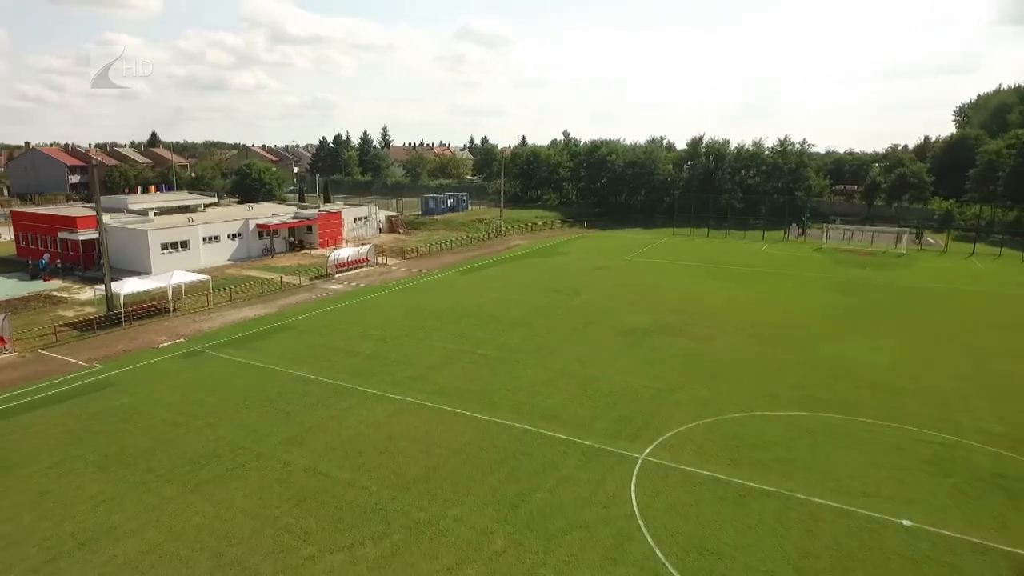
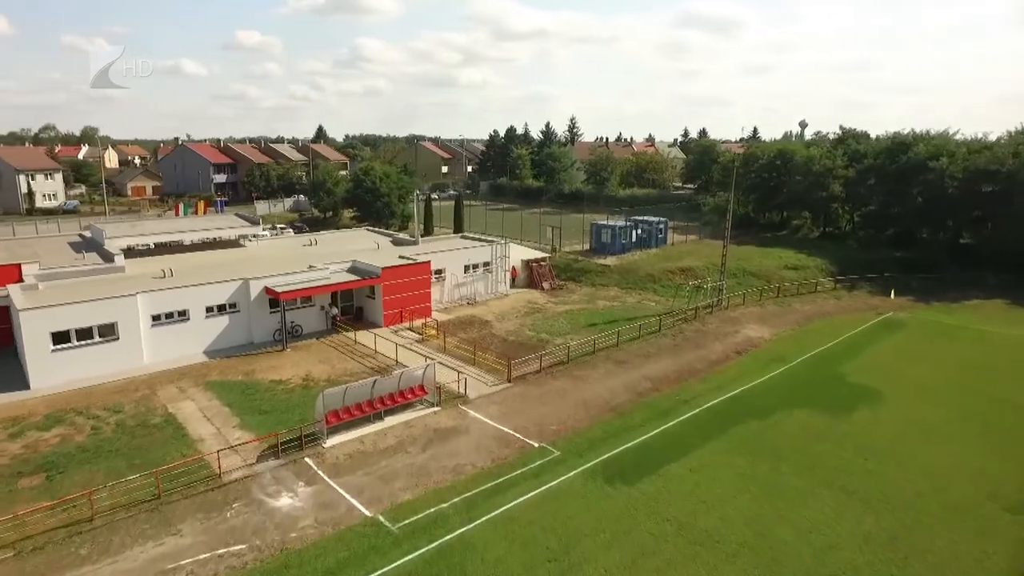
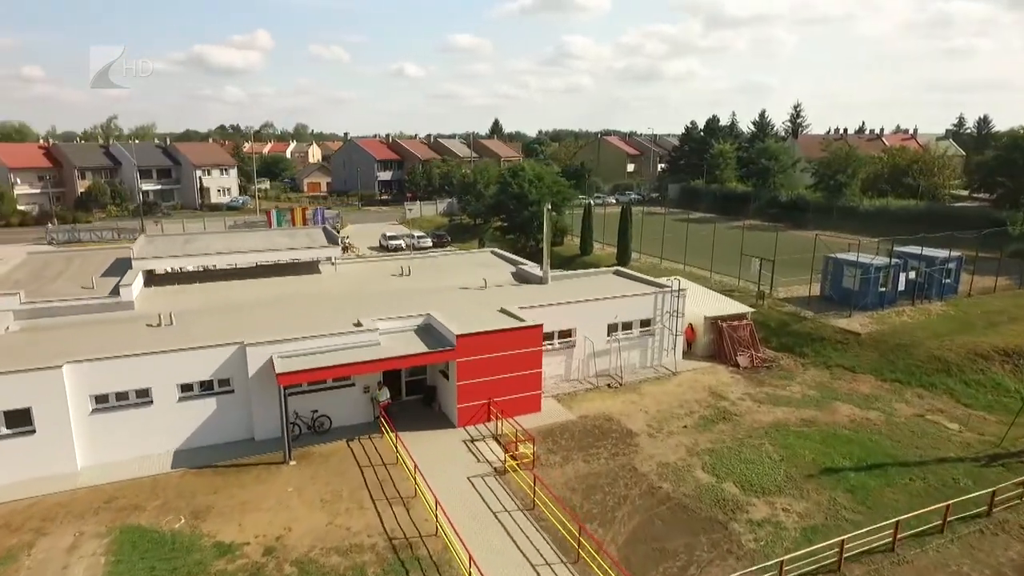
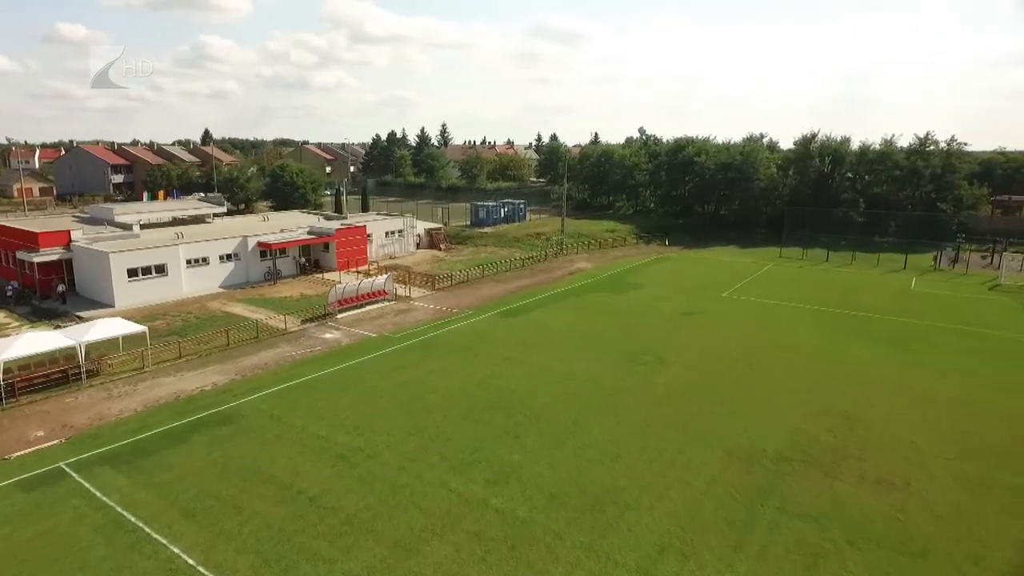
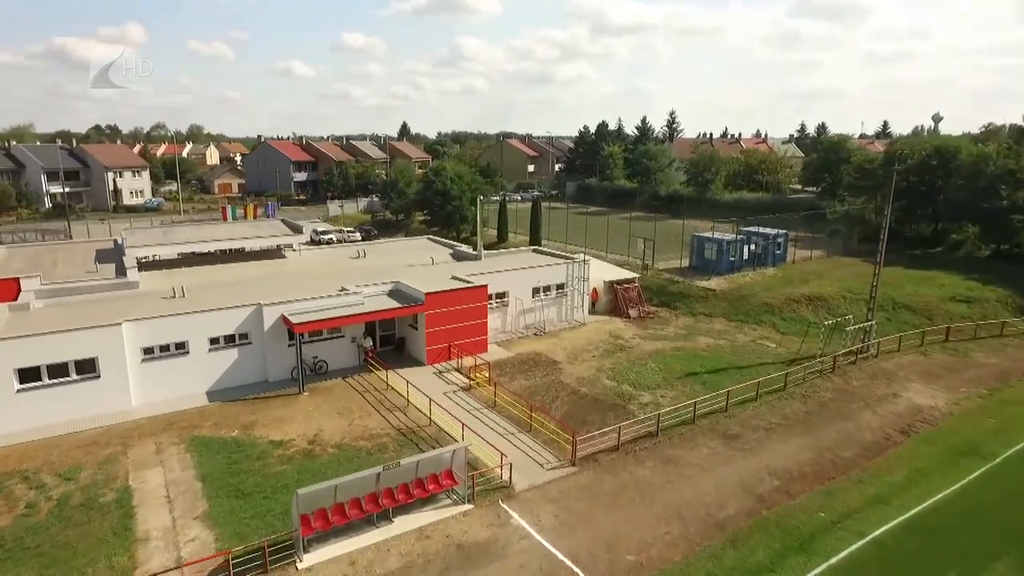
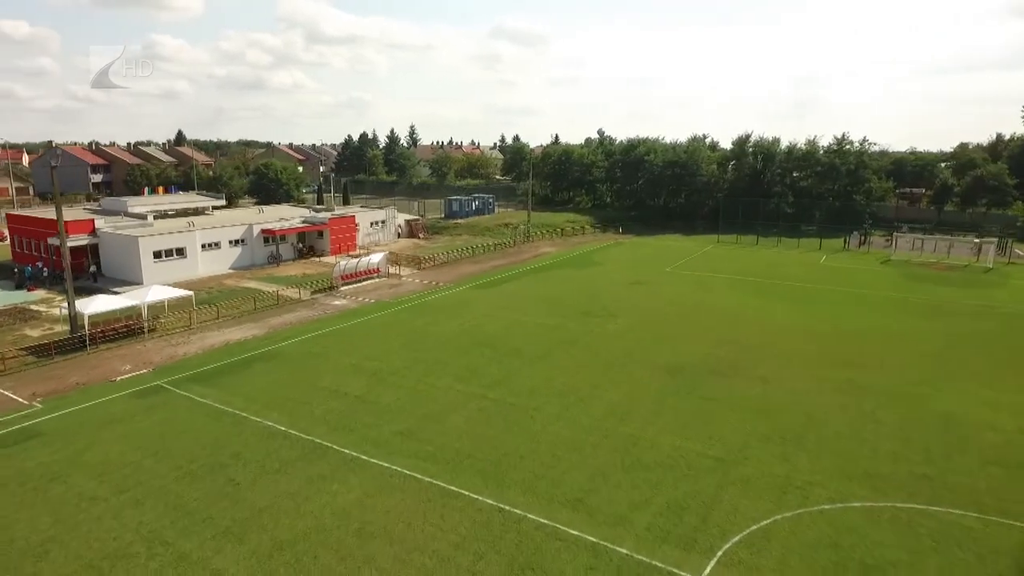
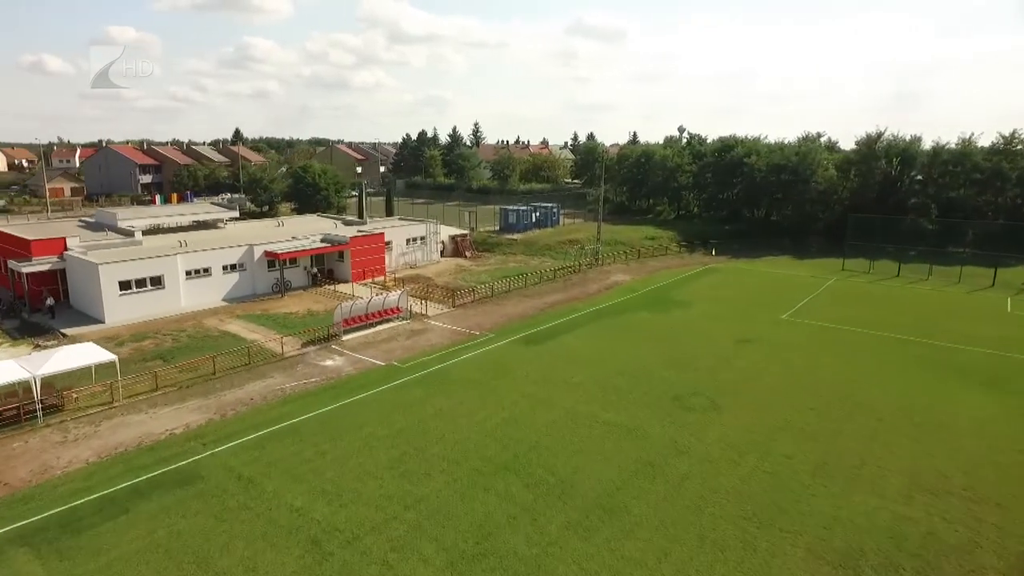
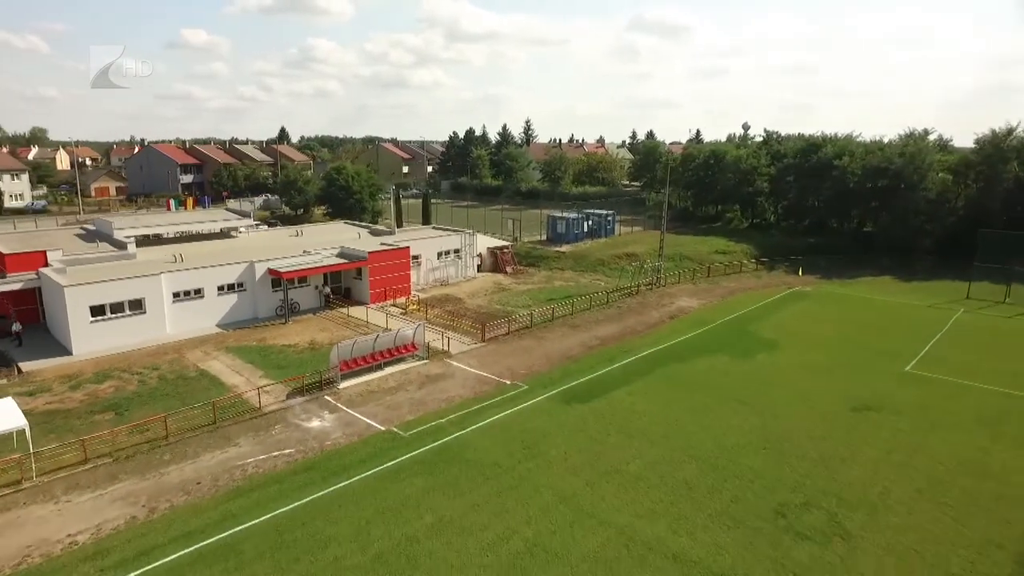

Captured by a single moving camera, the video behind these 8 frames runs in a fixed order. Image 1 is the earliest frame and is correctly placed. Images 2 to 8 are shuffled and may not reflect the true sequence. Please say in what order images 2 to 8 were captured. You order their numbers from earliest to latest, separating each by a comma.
6, 4, 7, 8, 2, 5, 3
